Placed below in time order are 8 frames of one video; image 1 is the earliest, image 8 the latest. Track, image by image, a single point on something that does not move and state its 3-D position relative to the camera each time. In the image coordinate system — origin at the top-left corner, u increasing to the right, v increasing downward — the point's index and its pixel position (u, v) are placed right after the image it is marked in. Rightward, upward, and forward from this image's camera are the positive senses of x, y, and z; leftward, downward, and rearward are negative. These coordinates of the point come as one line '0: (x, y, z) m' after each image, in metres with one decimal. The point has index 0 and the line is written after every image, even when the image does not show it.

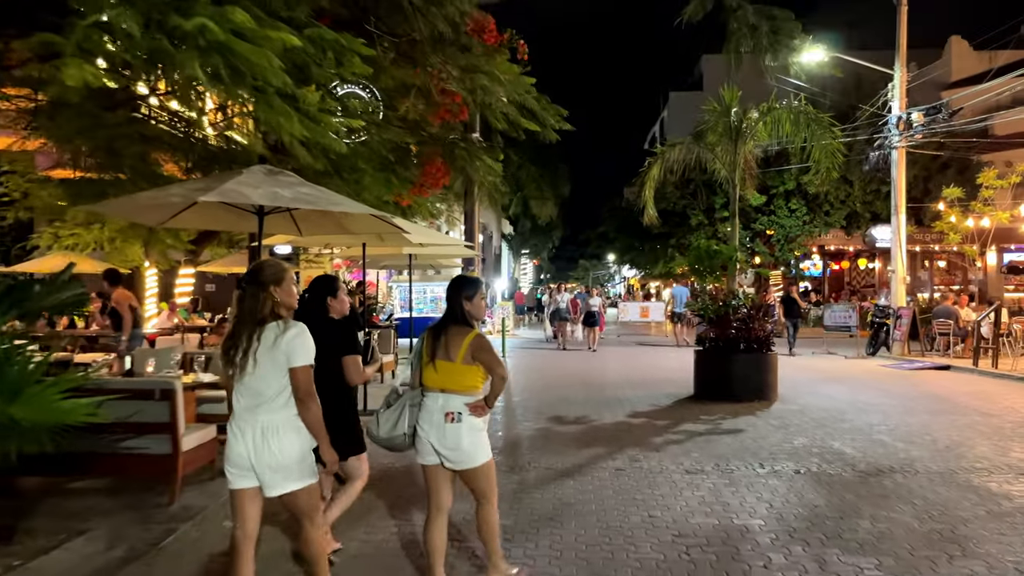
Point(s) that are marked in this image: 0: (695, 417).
0: (+2.6, -1.8, +10.8) m
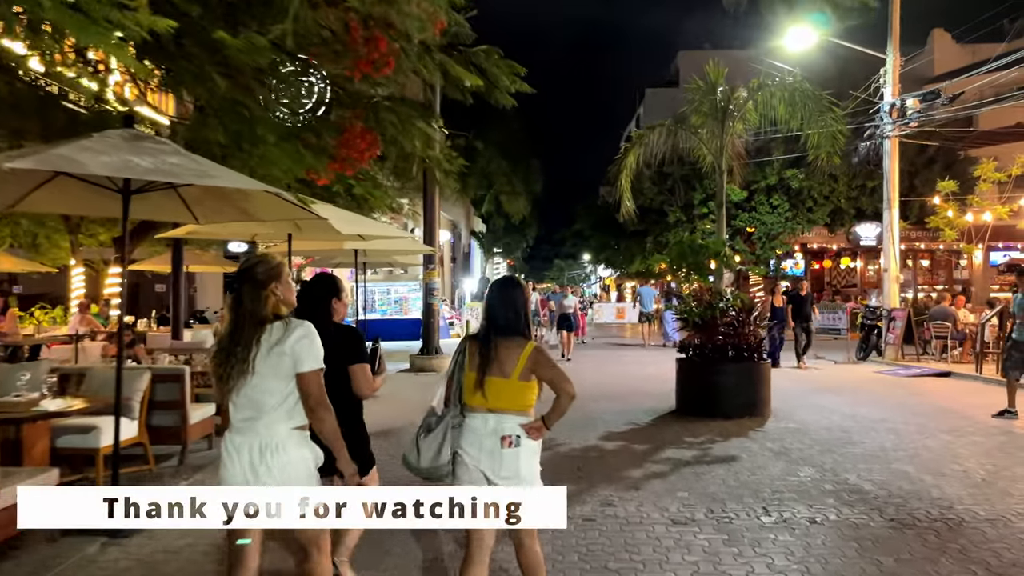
0: (+2.0, -1.8, +9.2) m
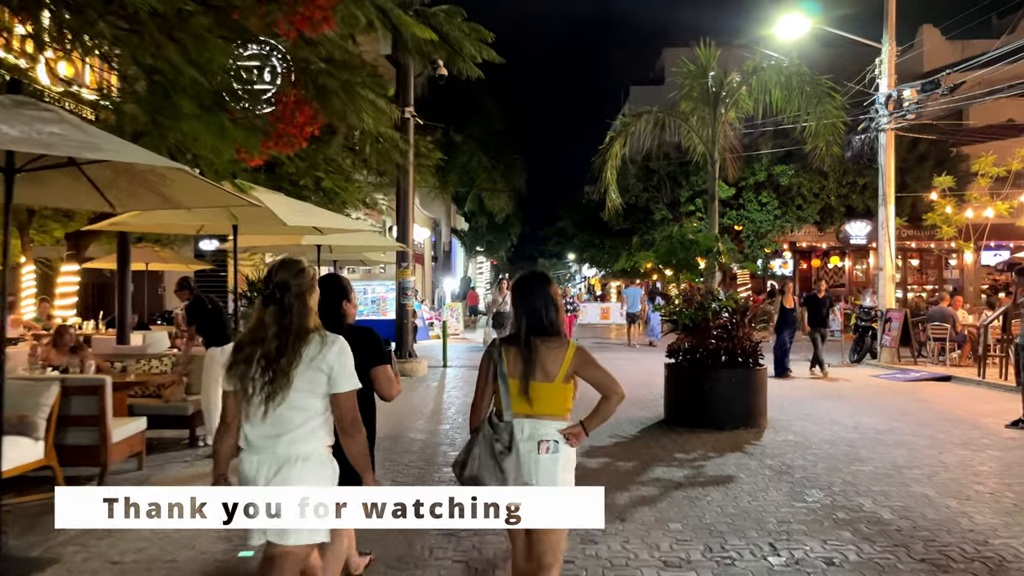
0: (+1.7, -1.8, +8.3) m
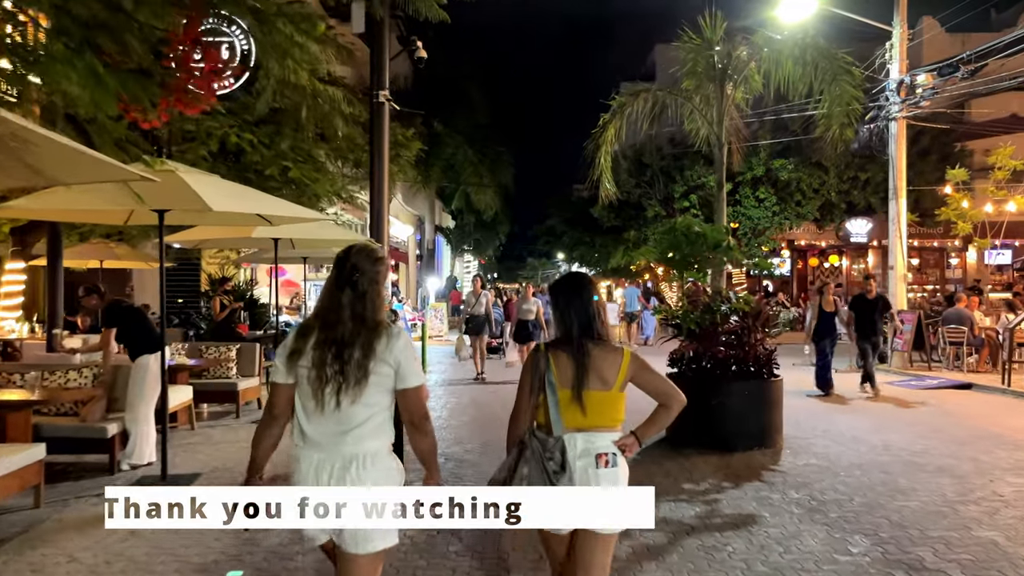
0: (+1.5, -1.8, +7.0) m
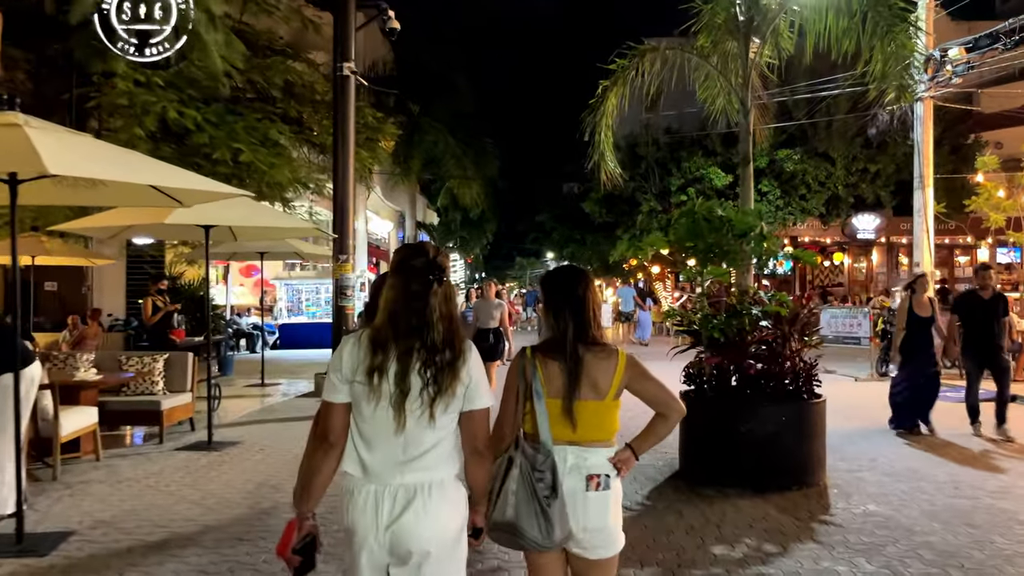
0: (+1.3, -1.8, +5.2) m
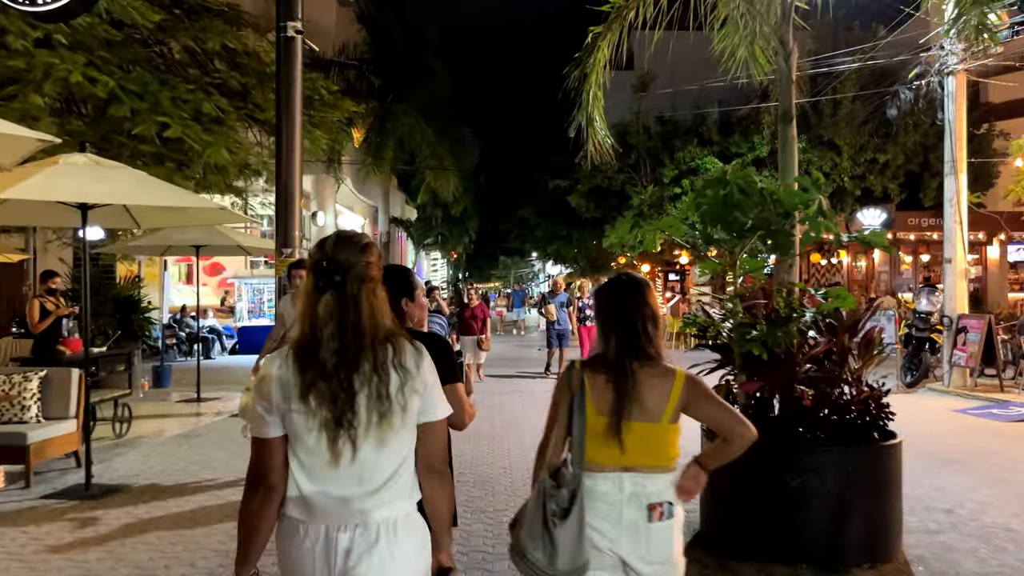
0: (+1.1, -1.8, +3.3) m
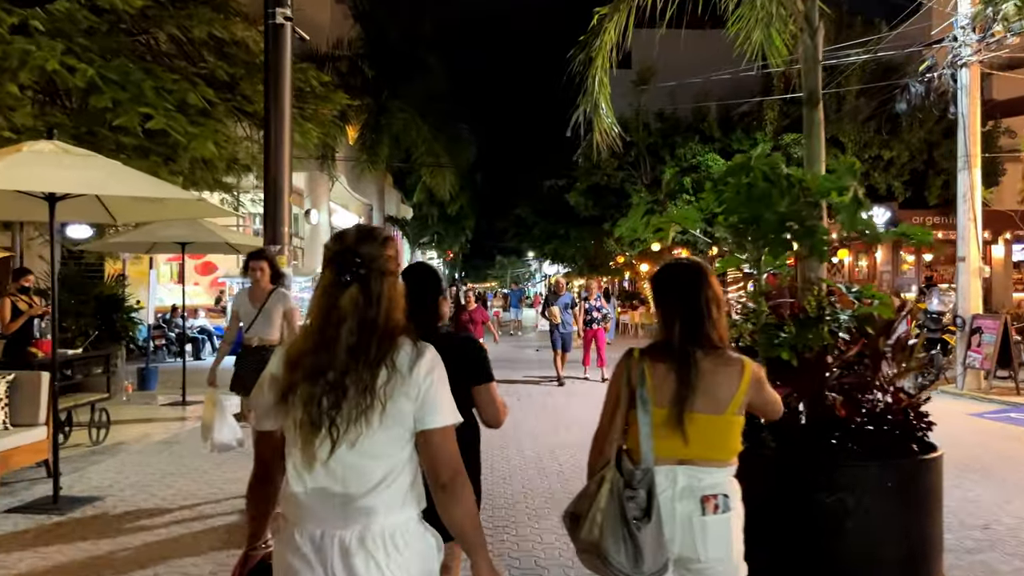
0: (+1.1, -1.7, +2.9) m
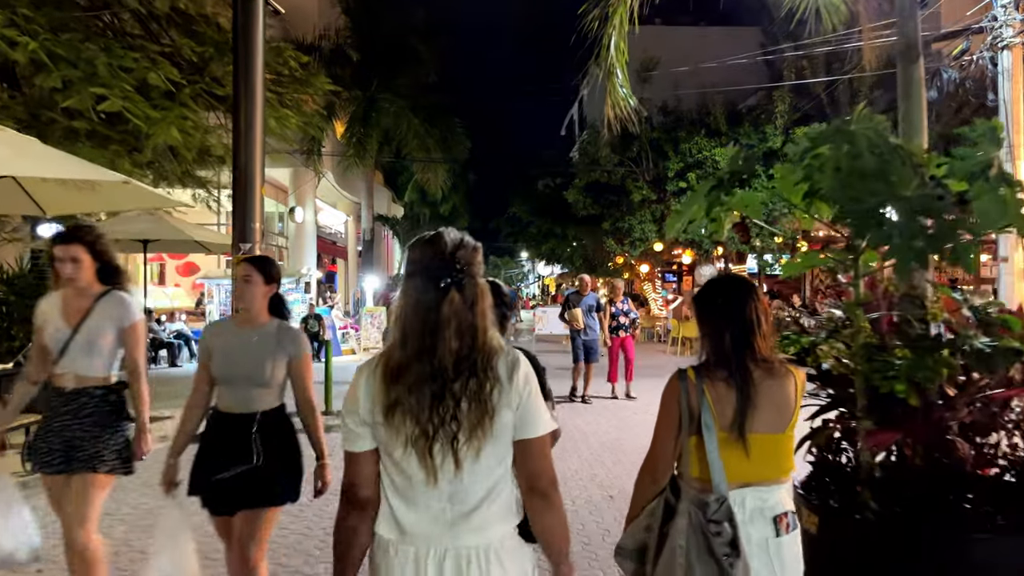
0: (+1.2, -1.8, +1.7) m
